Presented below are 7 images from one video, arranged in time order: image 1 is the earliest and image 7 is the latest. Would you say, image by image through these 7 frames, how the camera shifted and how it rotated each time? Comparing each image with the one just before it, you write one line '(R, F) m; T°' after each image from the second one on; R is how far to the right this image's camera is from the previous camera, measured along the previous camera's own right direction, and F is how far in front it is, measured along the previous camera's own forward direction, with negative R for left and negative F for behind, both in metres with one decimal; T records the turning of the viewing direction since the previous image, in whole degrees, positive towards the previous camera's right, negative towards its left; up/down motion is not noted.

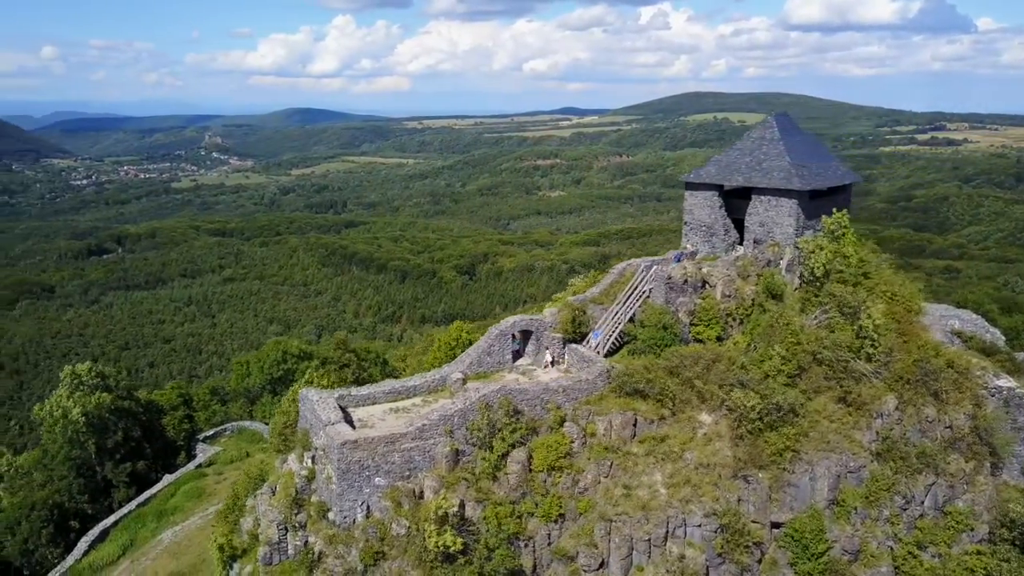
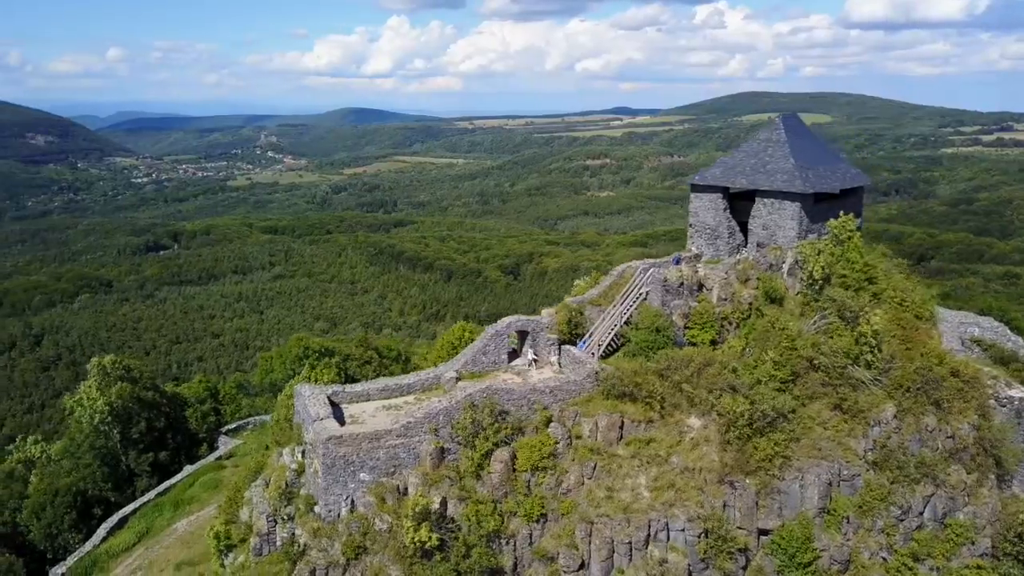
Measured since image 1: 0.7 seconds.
(+1.1, -0.1) m; -3°
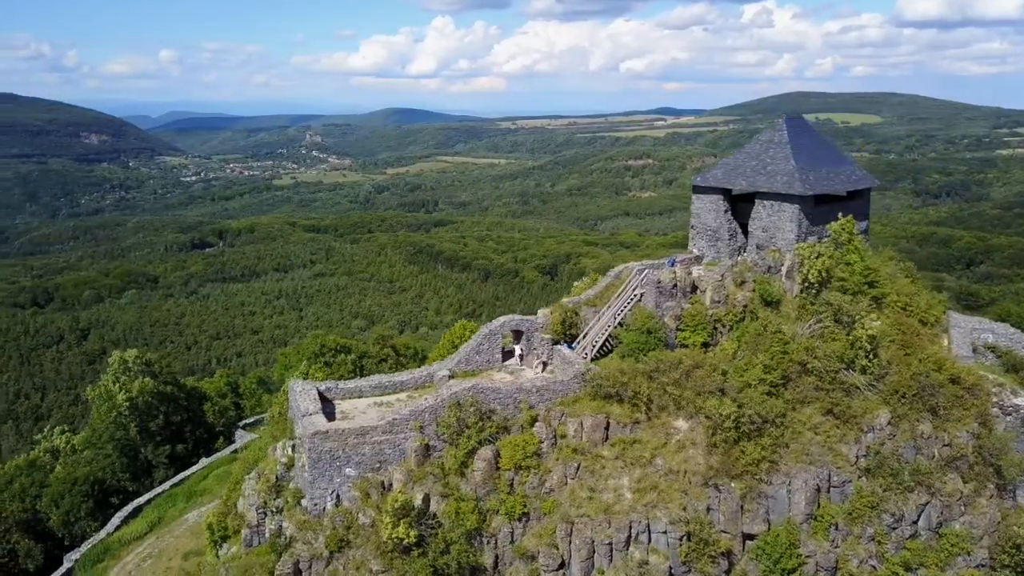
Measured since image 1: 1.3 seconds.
(+1.0, -0.1) m; -3°
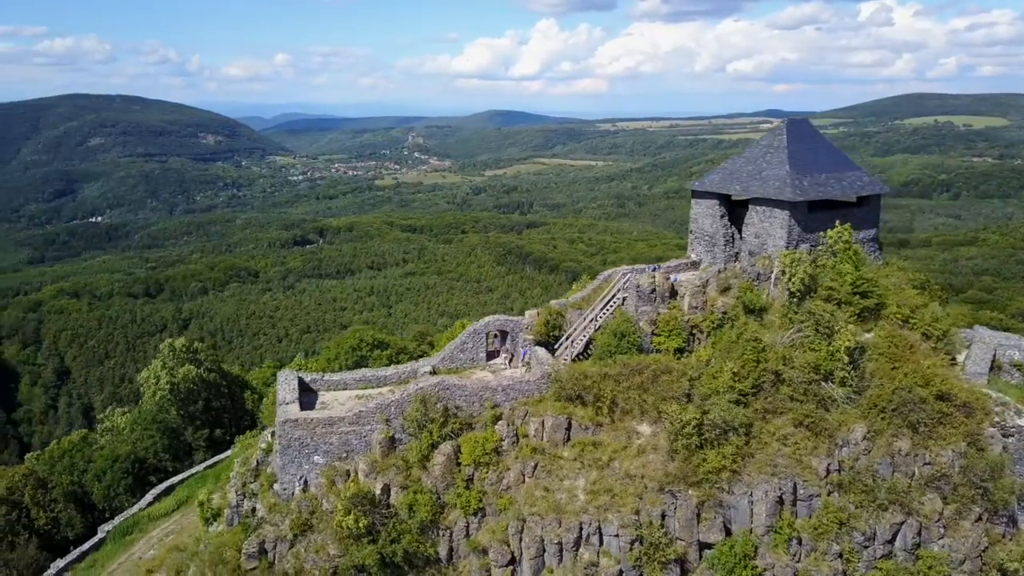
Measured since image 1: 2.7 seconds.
(+2.3, -0.2) m; -7°
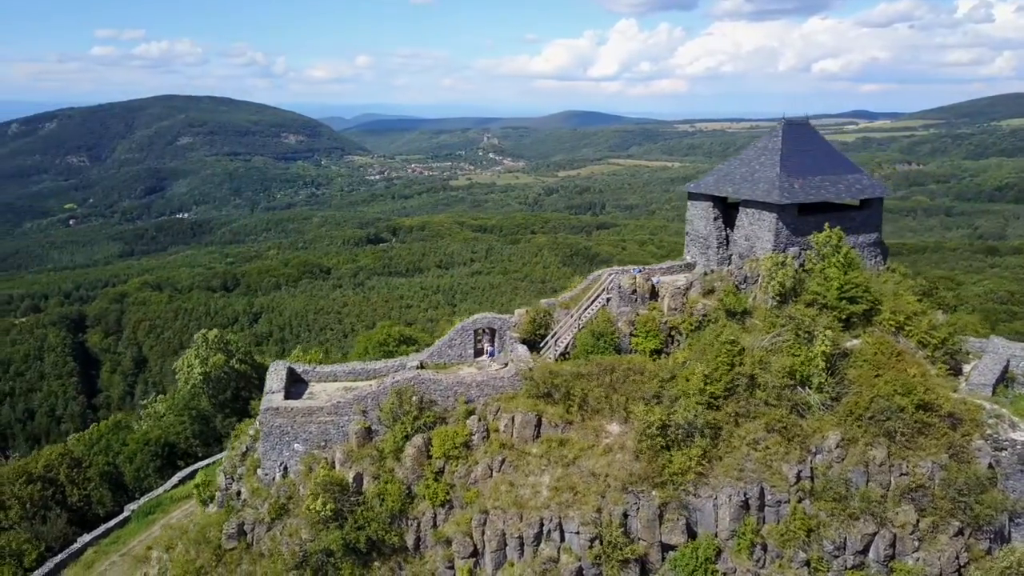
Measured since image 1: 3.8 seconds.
(+1.8, -0.2) m; -5°
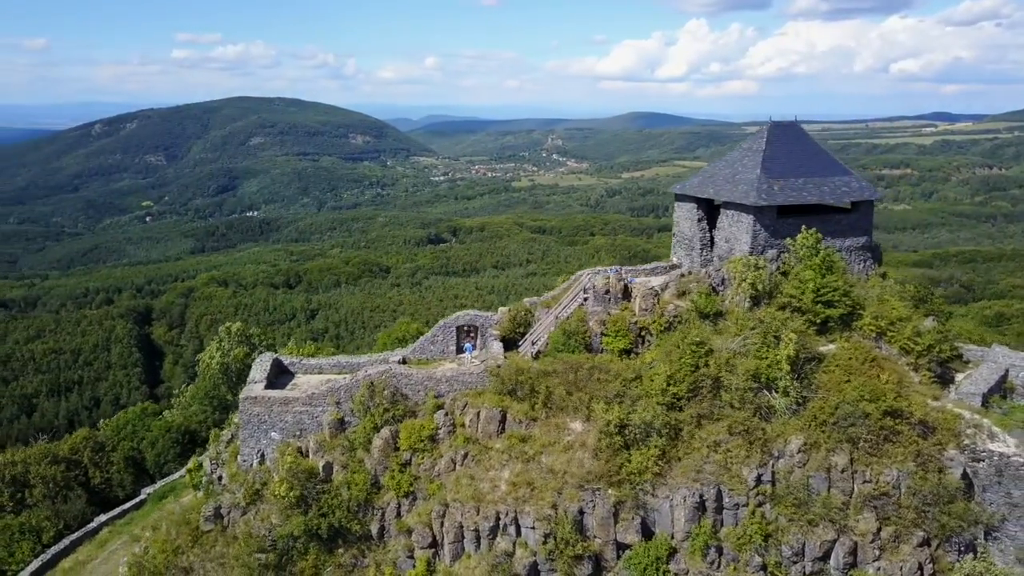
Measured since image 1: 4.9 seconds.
(+1.8, -0.2) m; -4°
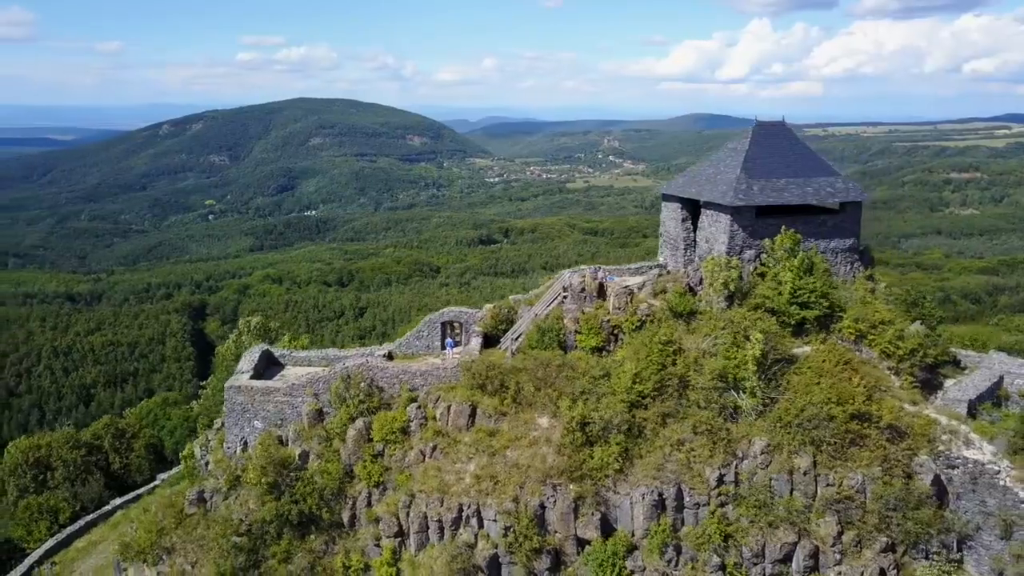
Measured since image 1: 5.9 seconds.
(+1.6, -0.2) m; -4°
